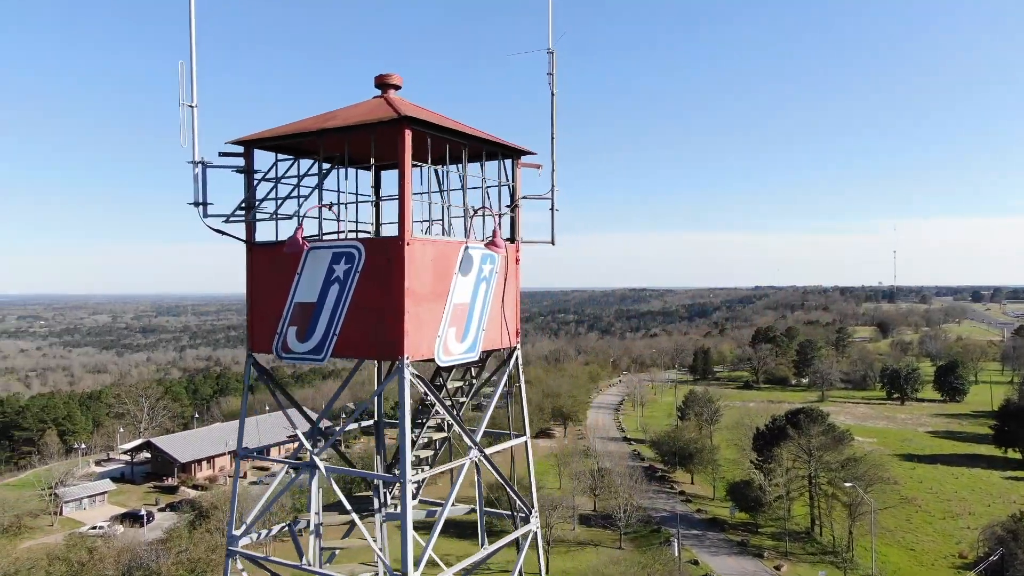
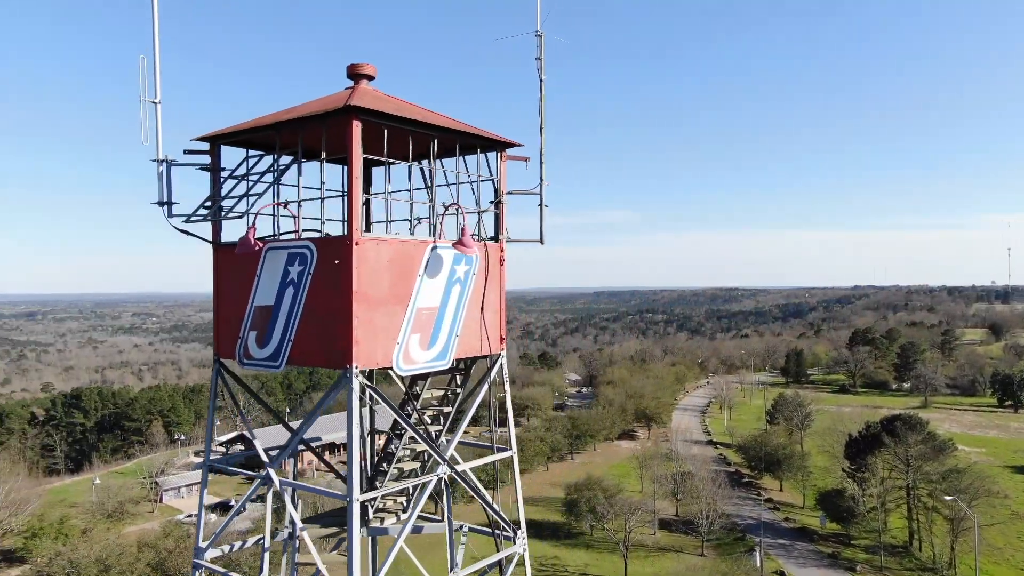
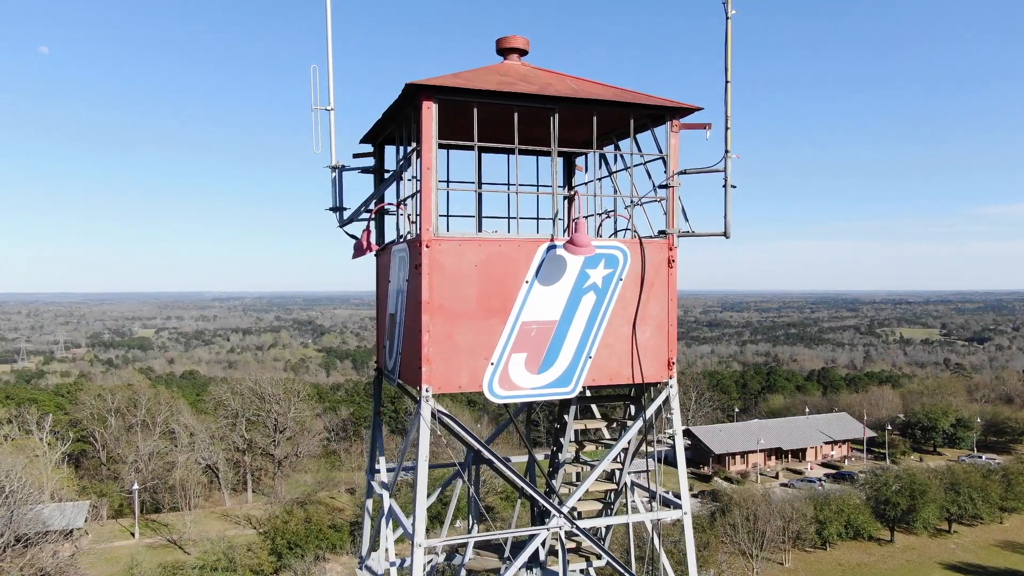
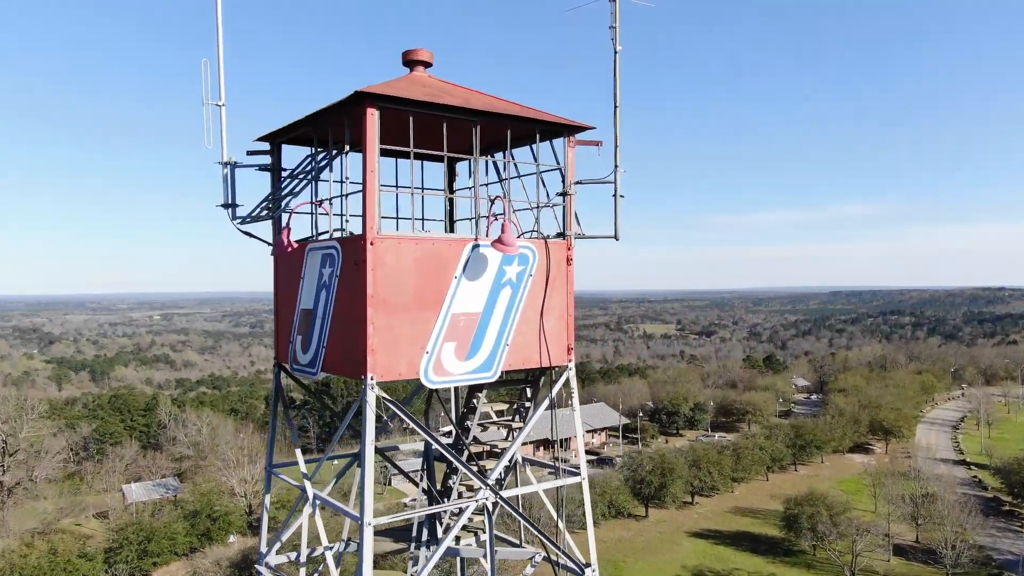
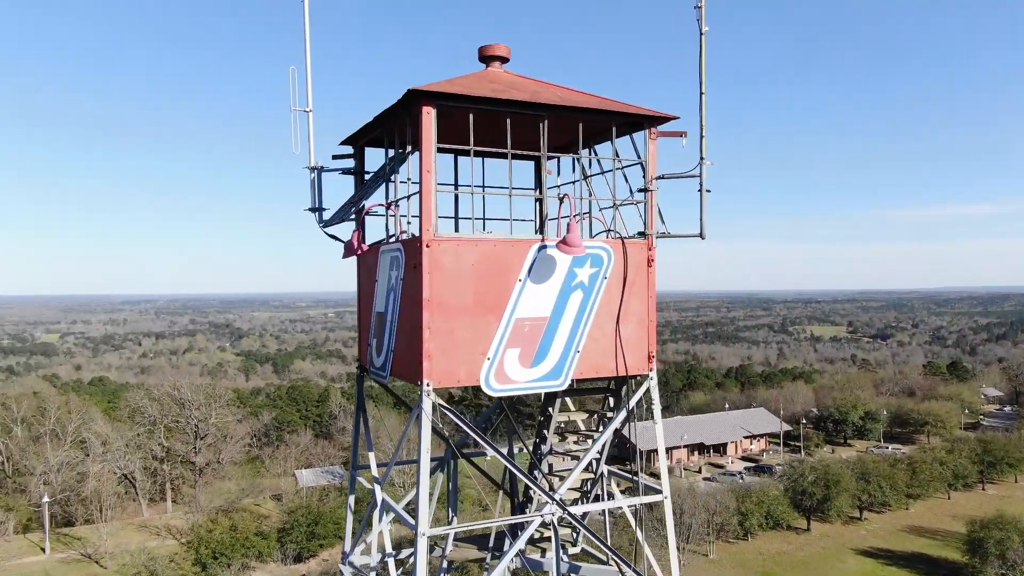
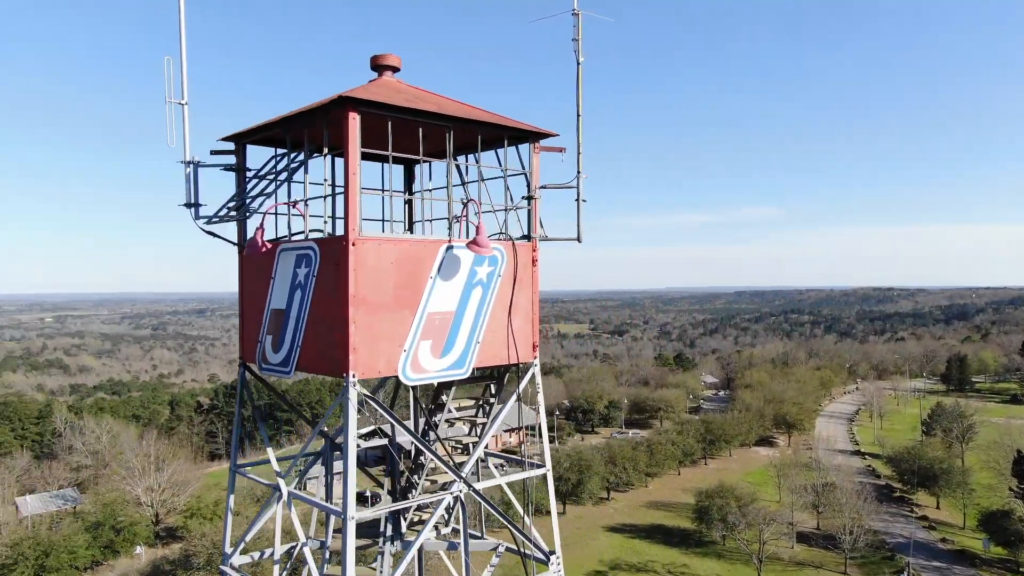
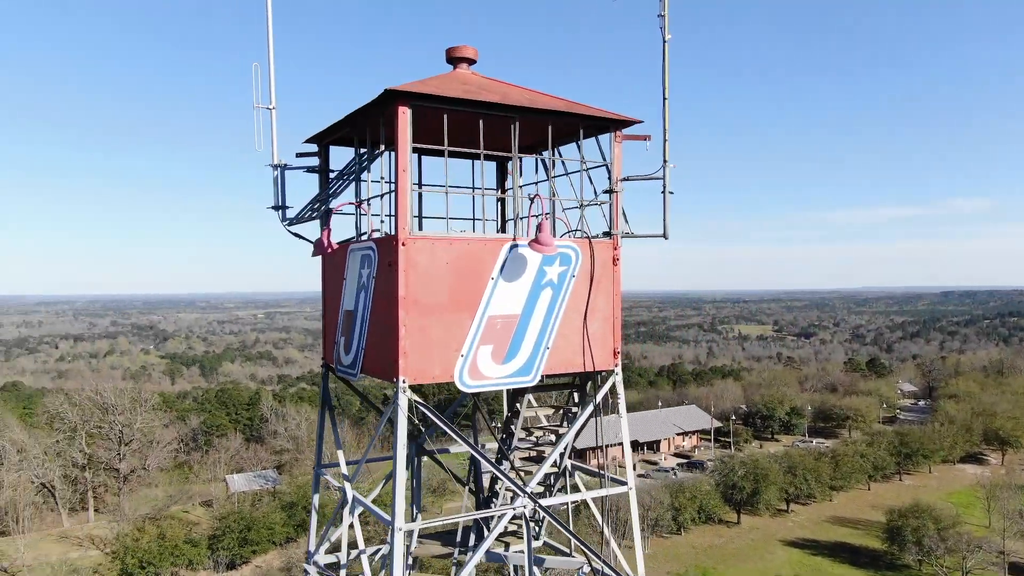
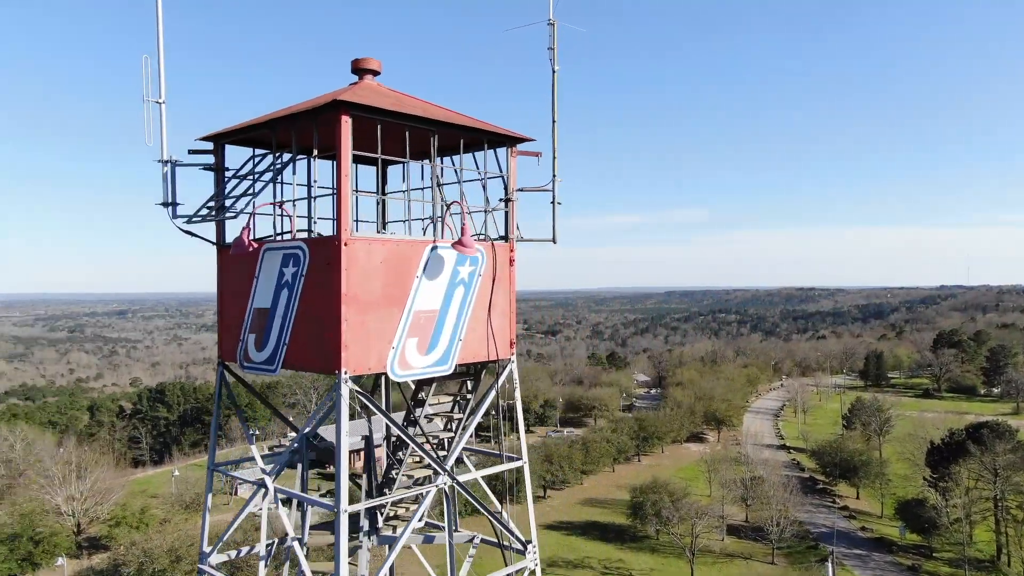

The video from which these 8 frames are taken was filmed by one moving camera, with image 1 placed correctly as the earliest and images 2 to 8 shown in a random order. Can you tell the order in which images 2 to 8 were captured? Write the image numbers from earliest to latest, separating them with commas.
2, 8, 6, 4, 7, 5, 3
